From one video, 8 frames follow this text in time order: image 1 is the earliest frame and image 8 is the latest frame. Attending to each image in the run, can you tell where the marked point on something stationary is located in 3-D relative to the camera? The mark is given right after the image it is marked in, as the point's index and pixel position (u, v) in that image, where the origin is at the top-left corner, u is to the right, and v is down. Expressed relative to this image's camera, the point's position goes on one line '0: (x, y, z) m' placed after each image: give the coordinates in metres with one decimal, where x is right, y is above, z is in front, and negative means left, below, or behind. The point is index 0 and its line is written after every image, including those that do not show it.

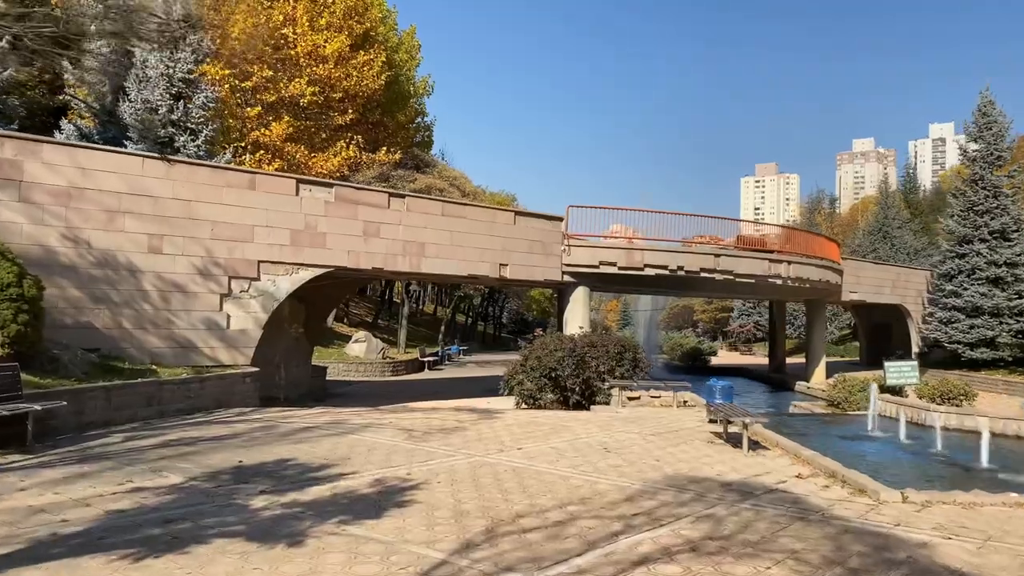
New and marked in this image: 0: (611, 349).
0: (+1.9, -1.1, +15.2) m
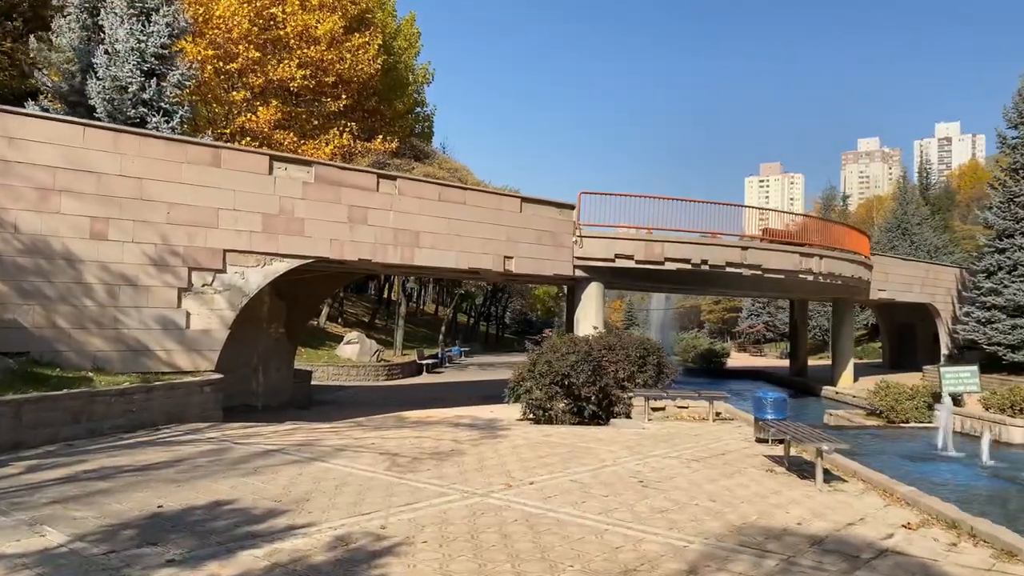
0: (+2.0, -1.0, +13.3) m
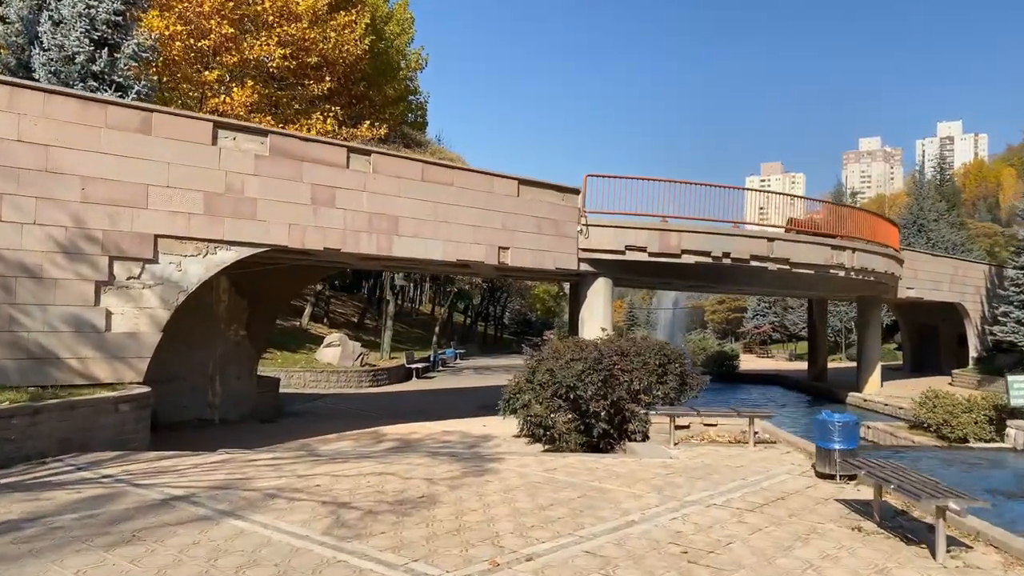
0: (+1.9, -0.9, +11.2) m
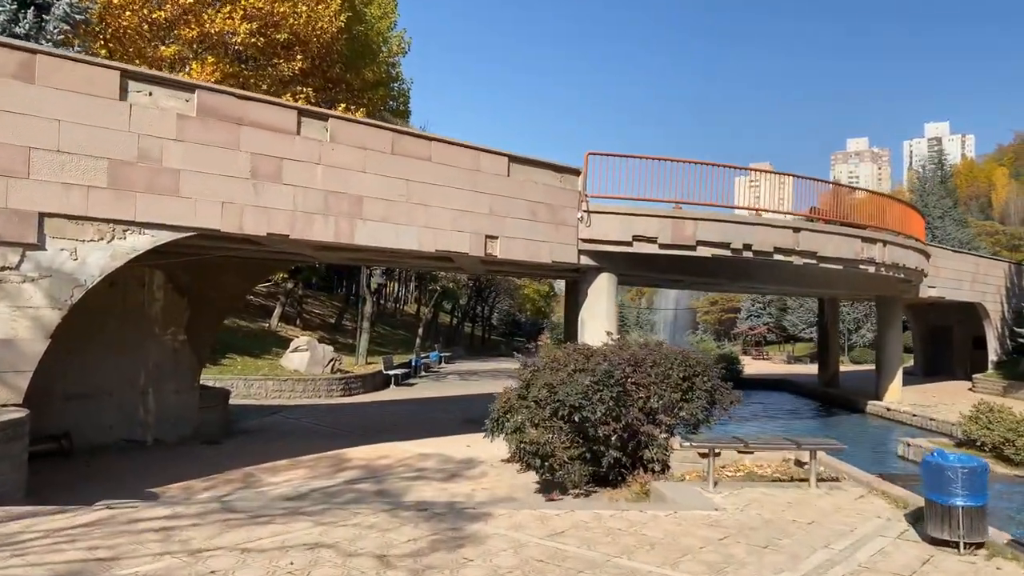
0: (+1.8, -0.9, +9.2) m
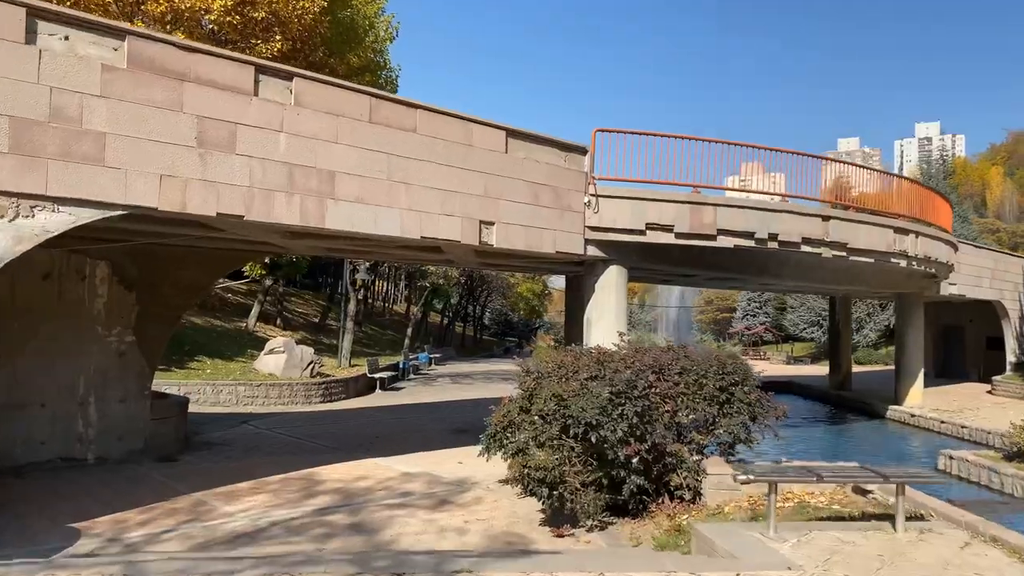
0: (+1.8, -0.8, +7.7) m
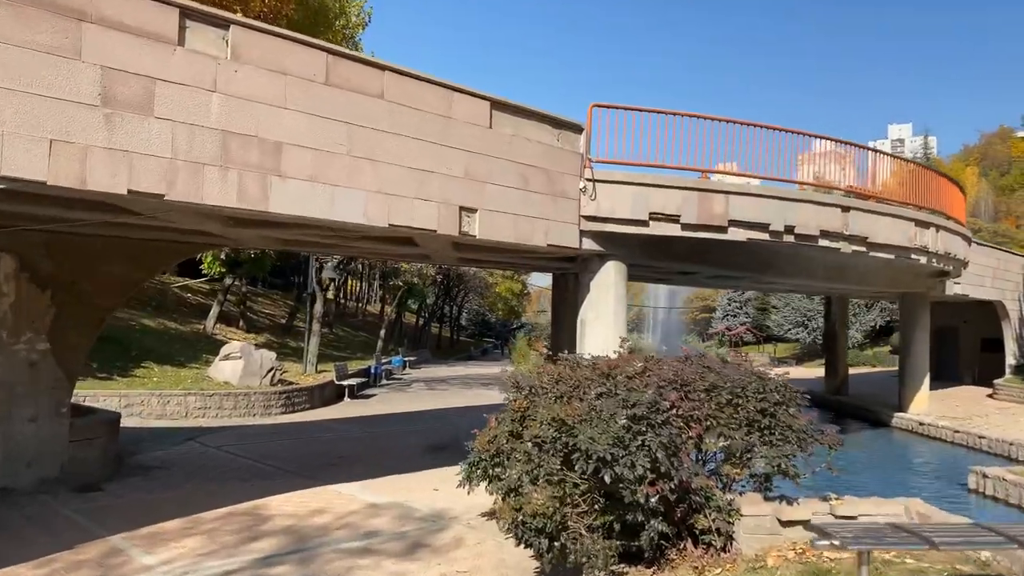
0: (+1.7, -0.8, +6.3) m
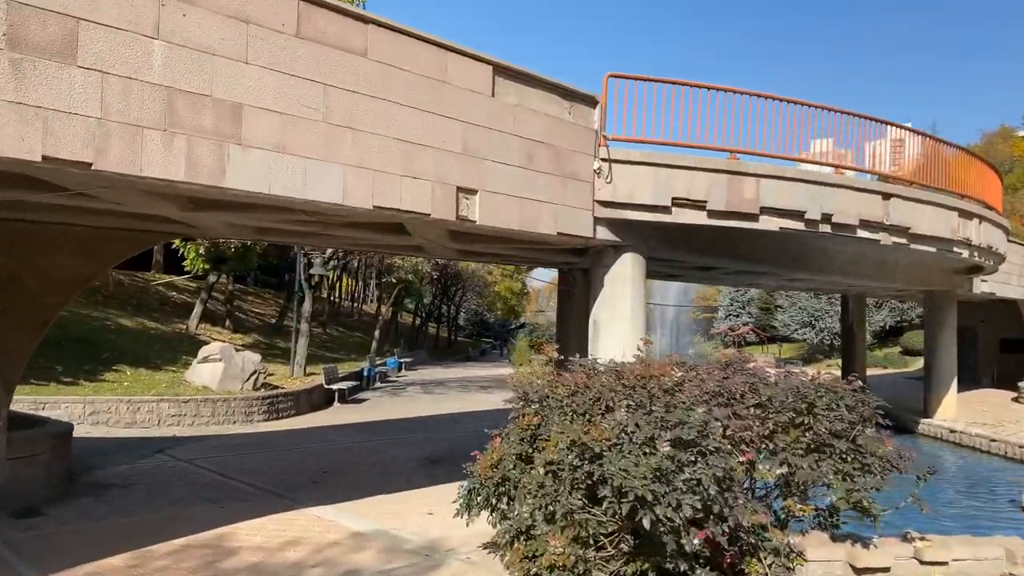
0: (+1.8, -0.7, +5.1) m
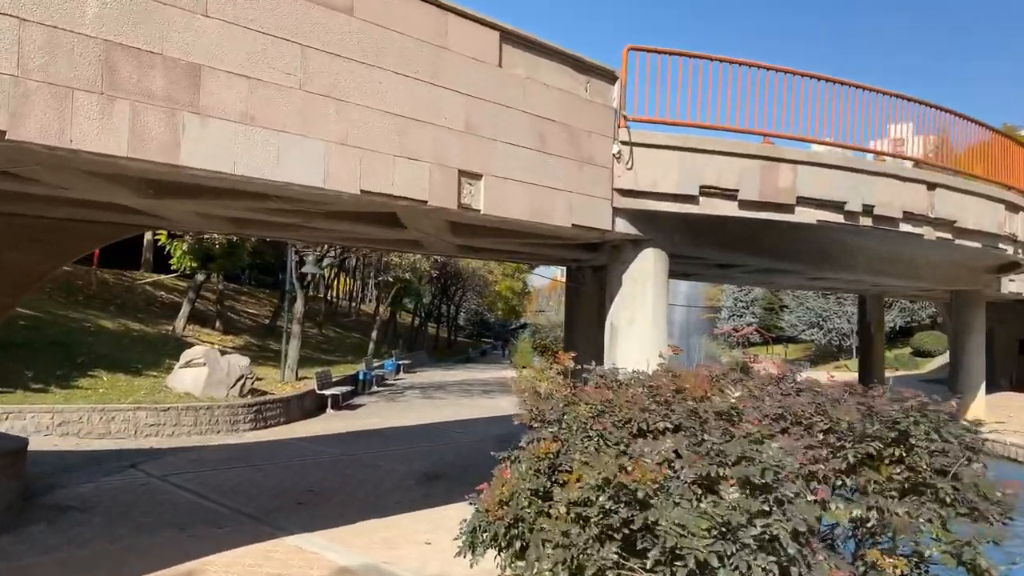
0: (+1.8, -0.7, +4.2) m
